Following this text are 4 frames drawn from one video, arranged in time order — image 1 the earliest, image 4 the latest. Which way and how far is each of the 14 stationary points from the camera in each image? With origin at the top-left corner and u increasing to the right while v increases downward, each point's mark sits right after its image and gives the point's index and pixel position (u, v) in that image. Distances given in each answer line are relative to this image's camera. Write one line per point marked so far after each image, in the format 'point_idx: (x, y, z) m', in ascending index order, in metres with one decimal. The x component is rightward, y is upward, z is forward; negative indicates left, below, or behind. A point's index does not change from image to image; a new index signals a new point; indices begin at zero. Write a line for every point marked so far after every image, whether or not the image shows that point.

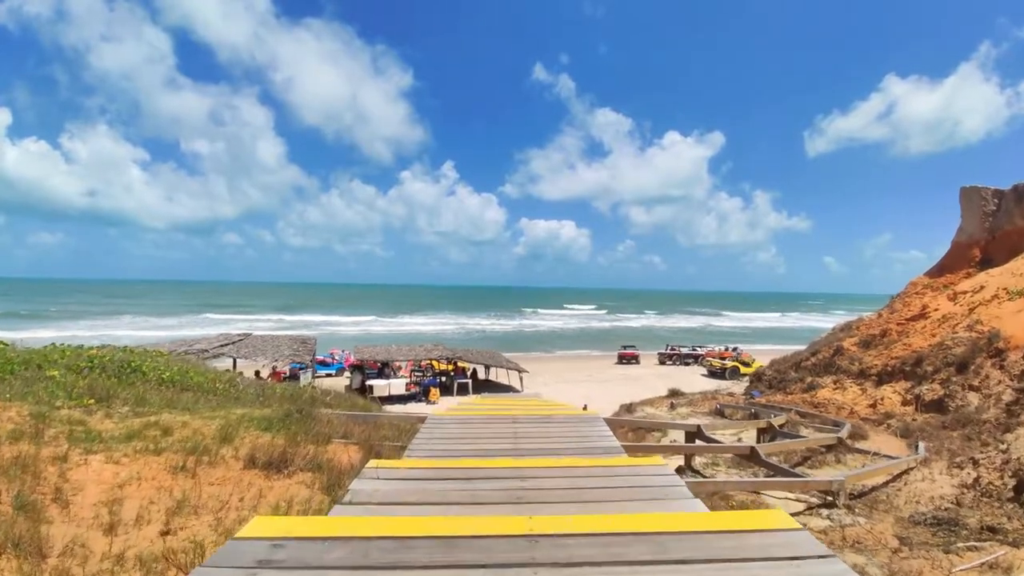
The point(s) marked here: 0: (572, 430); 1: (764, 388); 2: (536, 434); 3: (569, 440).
0: (+0.7, -1.7, +6.2) m
1: (+7.6, -3.0, +15.5) m
2: (+0.3, -1.7, +6.0) m
3: (+0.6, -1.7, +5.7) m
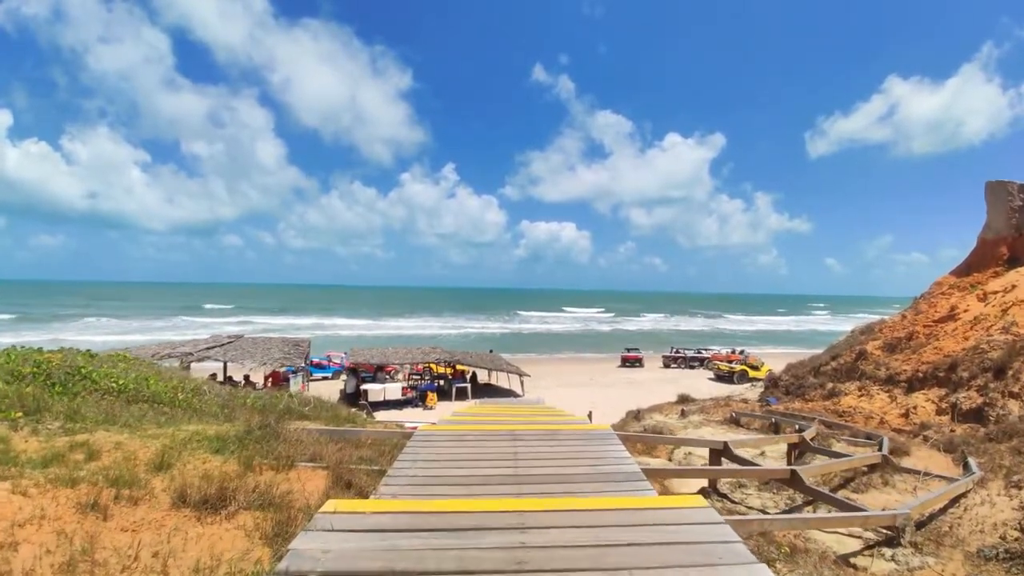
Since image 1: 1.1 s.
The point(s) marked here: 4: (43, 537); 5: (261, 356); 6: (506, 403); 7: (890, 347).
0: (+0.7, -1.6, +5.3) m
1: (+7.6, -3.0, +14.5) m
2: (+0.3, -1.6, +5.1) m
3: (+0.6, -1.6, +4.8) m
4: (-3.0, -1.6, +3.3) m
5: (-8.8, -2.4, +18.0) m
6: (-0.1, -2.7, +12.4) m
7: (+9.9, -1.6, +13.6) m
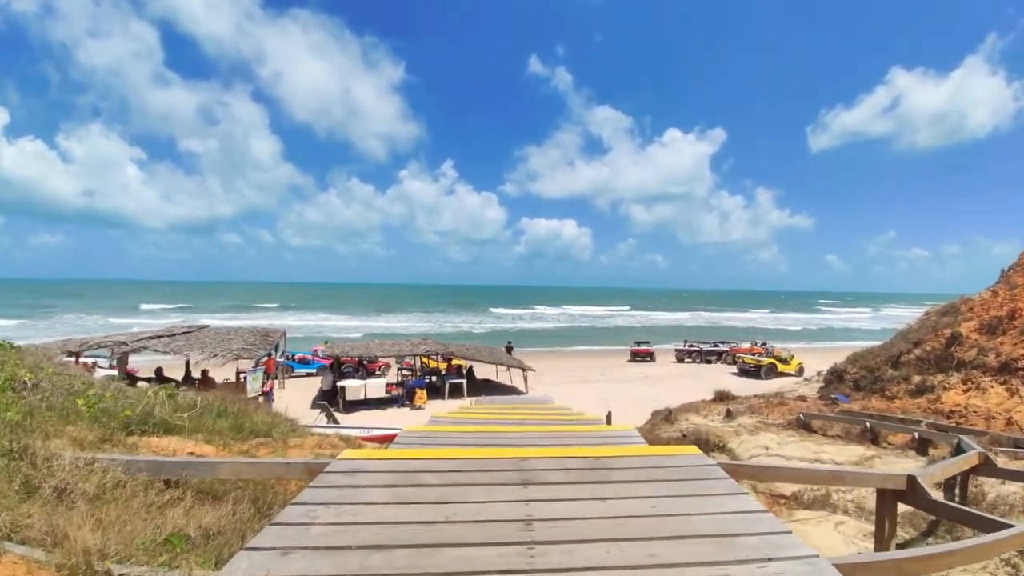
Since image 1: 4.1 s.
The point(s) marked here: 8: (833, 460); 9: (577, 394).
0: (+0.8, -1.0, +2.5) m
1: (+7.6, -2.3, +11.7) m
2: (+0.3, -1.0, +2.3) m
3: (+0.7, -1.0, +1.9) m
4: (-2.9, -1.0, +0.5) m
5: (-8.7, -1.7, +15.2) m
6: (-0.1, -2.1, +9.6) m
7: (+10.0, -0.9, +10.8) m
8: (+4.8, -2.6, +7.7) m
9: (+2.4, -4.0, +19.5) m
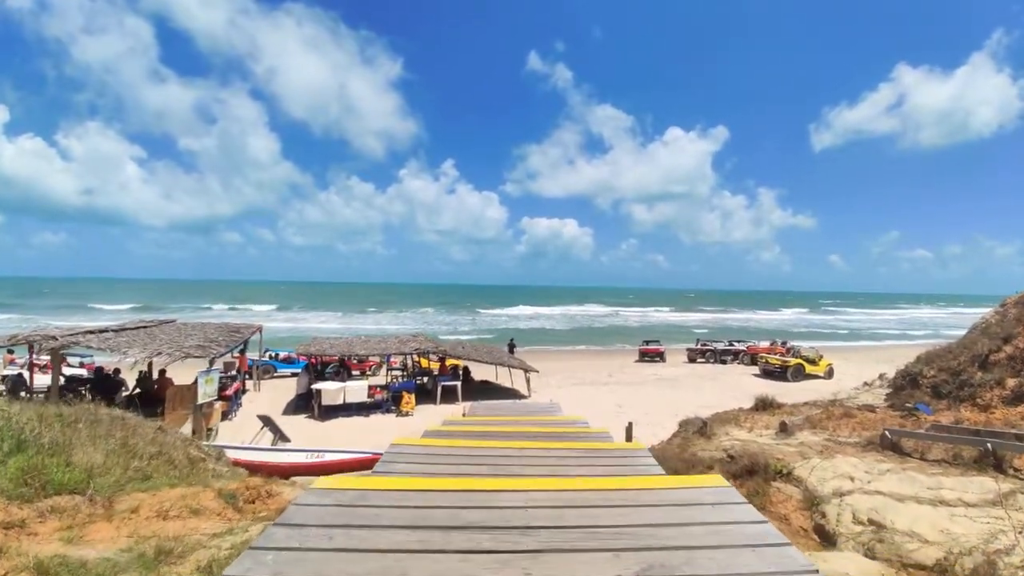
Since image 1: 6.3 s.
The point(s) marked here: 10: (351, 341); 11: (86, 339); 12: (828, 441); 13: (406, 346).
0: (+0.7, -0.7, +0.3) m
1: (+7.6, -2.0, +9.6) m
2: (+0.3, -0.7, +0.1) m
3: (+0.6, -0.7, -0.2) m
4: (-3.0, -0.7, -1.7) m
5: (-8.7, -1.4, +13.1) m
6: (-0.1, -1.8, +7.4) m
7: (+10.0, -0.6, +8.6) m
8: (+4.8, -2.3, +5.6) m
9: (+2.5, -3.7, +17.3) m
10: (-6.1, -2.0, +19.9) m
11: (-10.0, -1.2, +12.4) m
12: (+4.8, -2.3, +7.8) m
13: (-3.6, -2.0, +17.8) m
